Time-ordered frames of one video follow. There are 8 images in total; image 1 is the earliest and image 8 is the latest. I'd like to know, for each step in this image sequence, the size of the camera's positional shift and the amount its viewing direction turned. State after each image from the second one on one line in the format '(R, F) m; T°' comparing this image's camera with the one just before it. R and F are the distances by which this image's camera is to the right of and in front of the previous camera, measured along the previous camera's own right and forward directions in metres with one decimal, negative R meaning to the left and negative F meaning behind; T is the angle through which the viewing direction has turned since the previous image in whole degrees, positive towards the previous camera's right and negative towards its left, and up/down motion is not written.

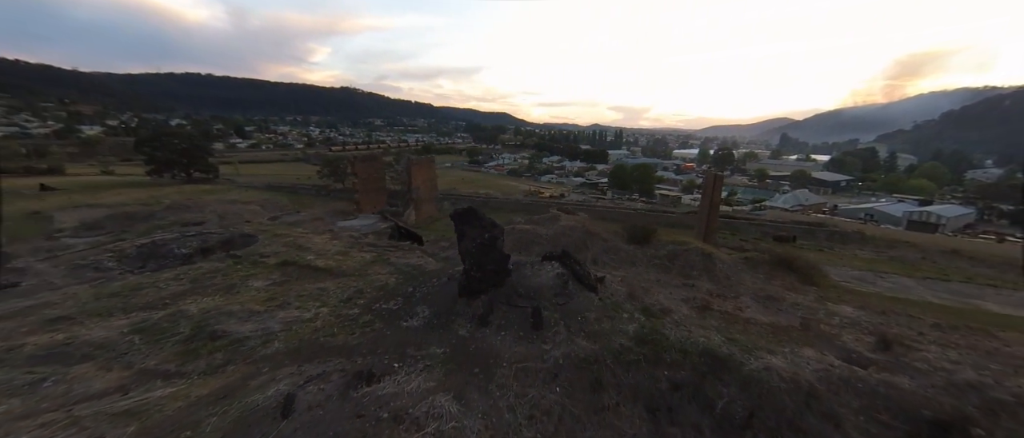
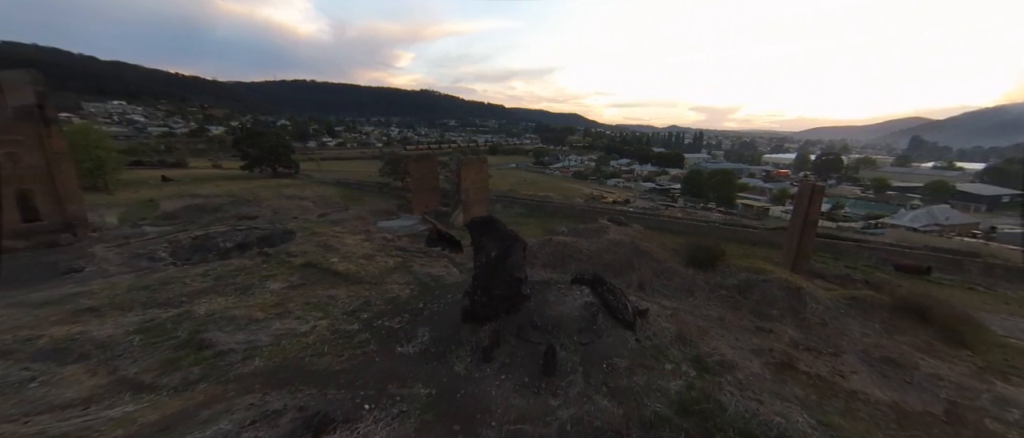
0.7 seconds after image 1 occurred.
(+1.1, +1.7) m; -11°
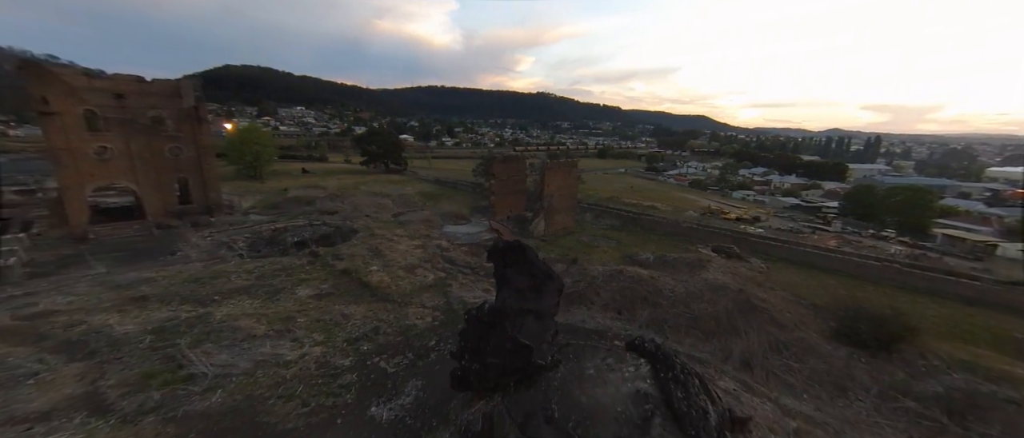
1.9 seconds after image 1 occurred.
(+1.4, +2.7) m; -17°
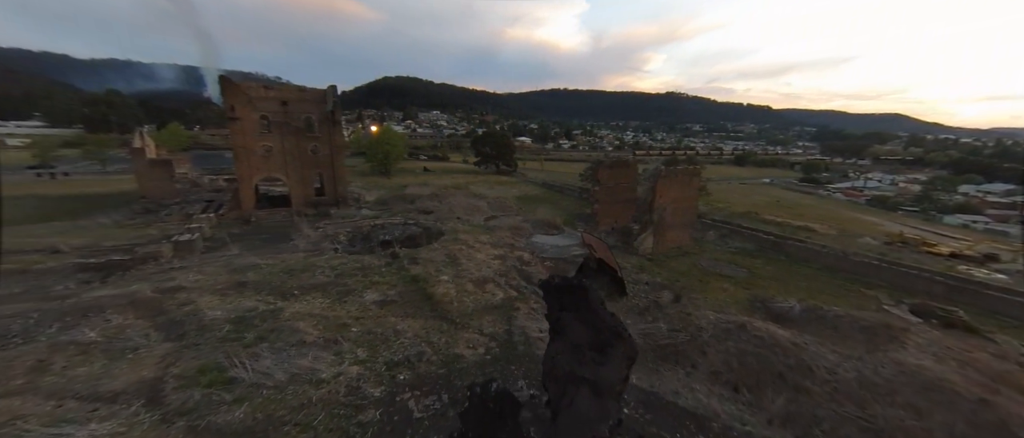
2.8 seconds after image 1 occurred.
(+0.7, +1.9) m; -18°
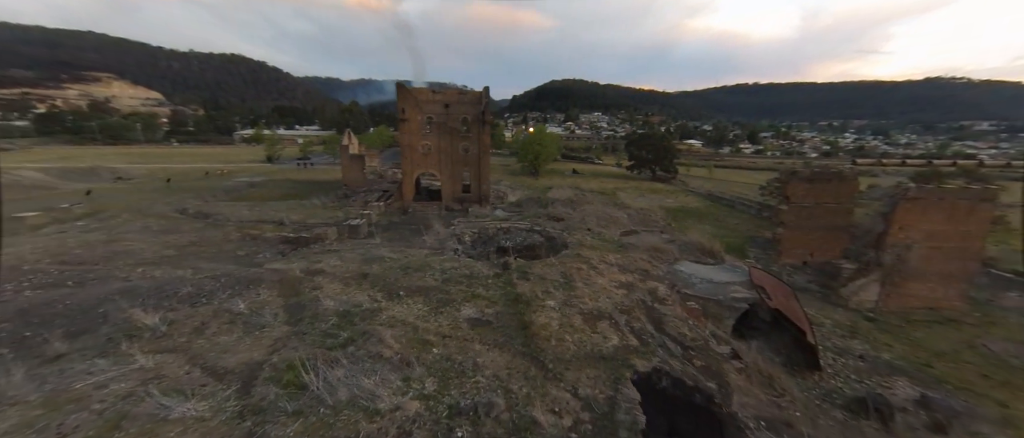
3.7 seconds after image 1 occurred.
(+0.6, +2.1) m; -24°
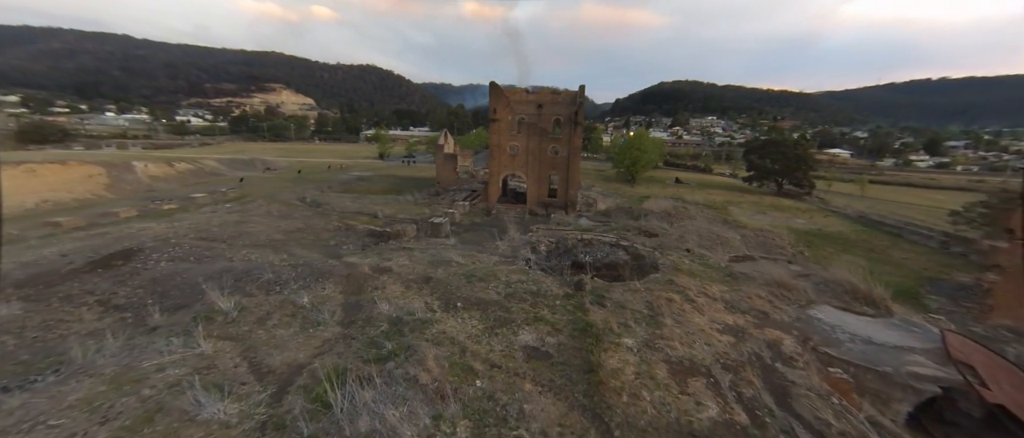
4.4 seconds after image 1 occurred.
(+0.4, +1.5) m; -15°
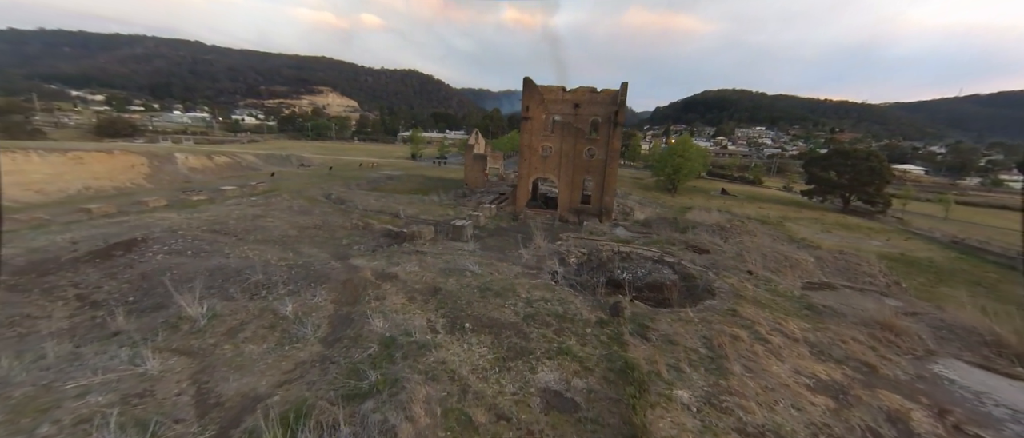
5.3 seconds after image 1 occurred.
(+0.1, +1.7) m; -5°
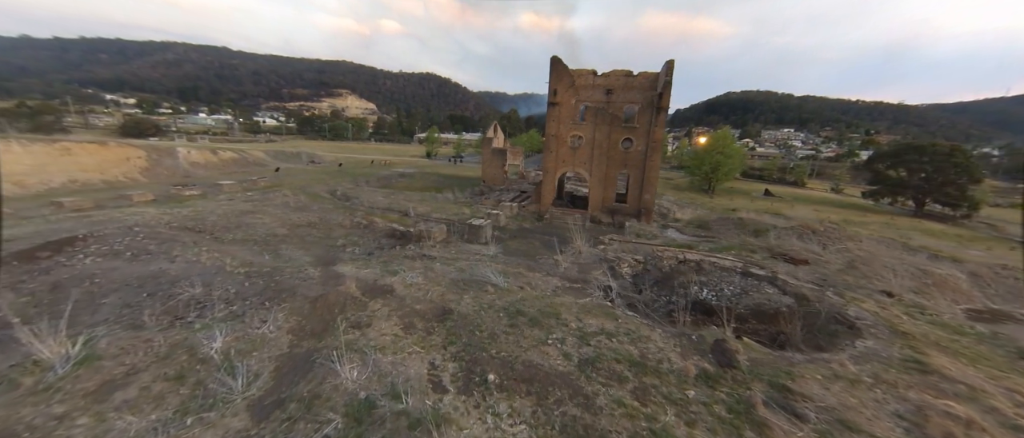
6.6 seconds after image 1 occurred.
(-0.5, +2.8) m; -3°
